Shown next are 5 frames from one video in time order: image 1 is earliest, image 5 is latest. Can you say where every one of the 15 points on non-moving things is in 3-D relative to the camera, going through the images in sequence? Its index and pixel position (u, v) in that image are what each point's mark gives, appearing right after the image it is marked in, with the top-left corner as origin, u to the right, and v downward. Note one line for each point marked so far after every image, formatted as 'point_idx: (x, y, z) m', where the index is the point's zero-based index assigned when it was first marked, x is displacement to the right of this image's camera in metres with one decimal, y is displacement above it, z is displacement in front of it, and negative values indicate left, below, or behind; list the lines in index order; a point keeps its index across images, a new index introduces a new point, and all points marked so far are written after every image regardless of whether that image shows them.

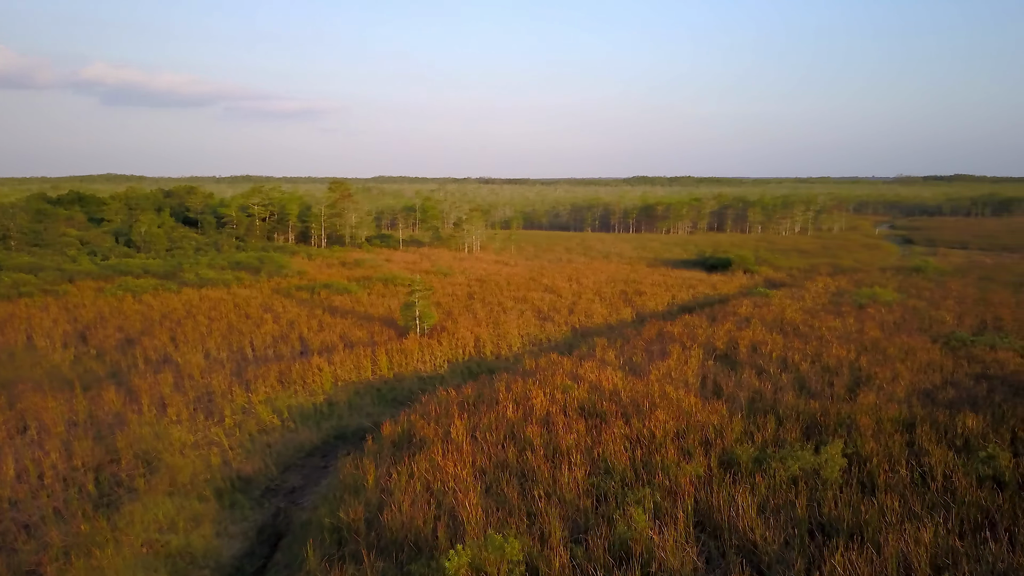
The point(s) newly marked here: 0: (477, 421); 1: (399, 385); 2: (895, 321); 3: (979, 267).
0: (-0.2, -1.0, +6.0) m
1: (-1.1, -1.0, +8.1) m
2: (+4.7, -0.4, +10.2) m
3: (+9.6, +0.4, +16.9) m
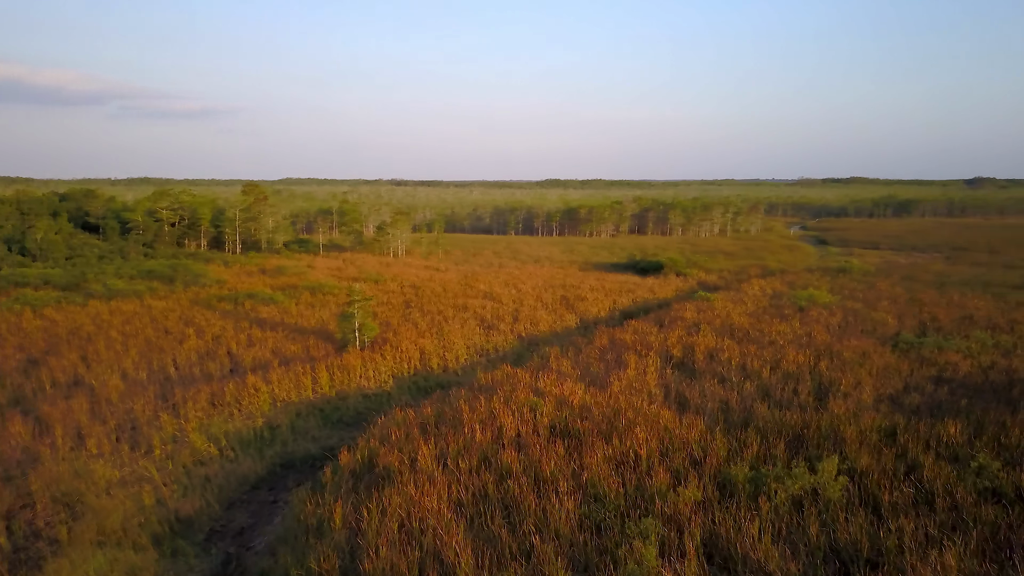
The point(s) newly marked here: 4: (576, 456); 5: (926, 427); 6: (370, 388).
0: (-0.4, -1.1, +5.5) m
1: (-1.5, -1.1, +7.5) m
2: (+4.0, -0.4, +10.2) m
3: (+8.1, +0.4, +17.4) m
4: (+0.4, -1.1, +5.2) m
5: (+2.9, -1.0, +5.8) m
6: (-1.4, -1.0, +8.0) m
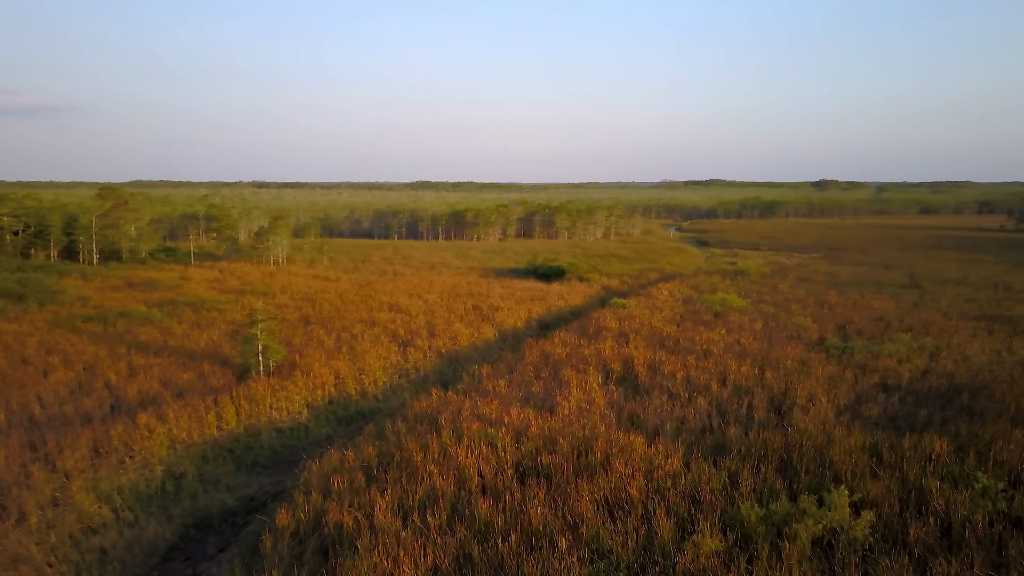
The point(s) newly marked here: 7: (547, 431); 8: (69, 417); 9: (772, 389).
0: (-0.6, -1.2, +4.7) m
1: (-2.0, -1.2, +6.5) m
2: (+3.0, -0.5, +10.0) m
3: (+5.9, +0.4, +17.8) m
4: (+0.3, -1.2, +4.5) m
5: (+2.7, -1.0, +5.5) m
6: (-1.9, -1.1, +7.0) m
7: (+0.3, -1.0, +6.0) m
8: (-3.6, -1.1, +6.8) m
9: (+2.3, -0.9, +7.3) m
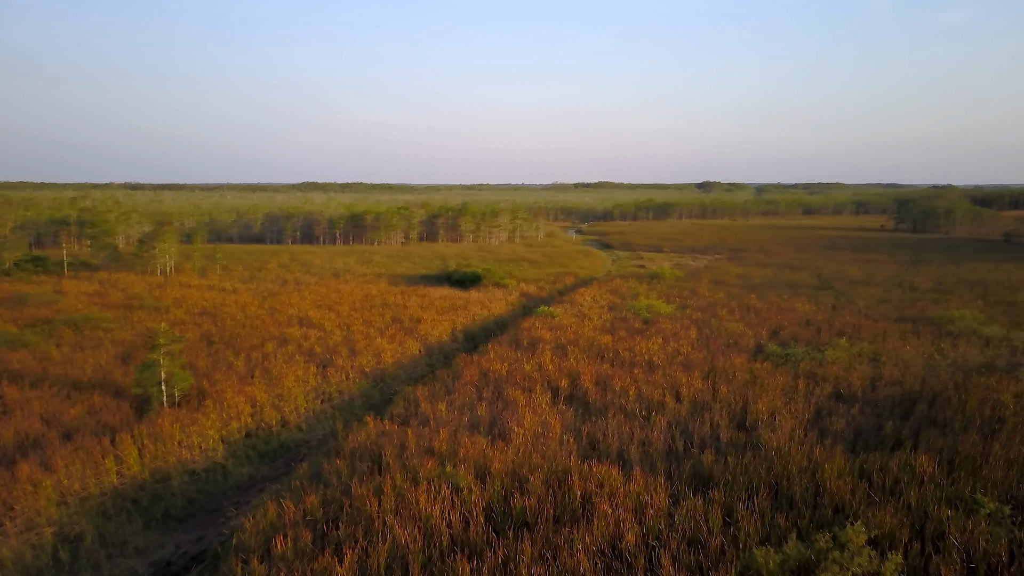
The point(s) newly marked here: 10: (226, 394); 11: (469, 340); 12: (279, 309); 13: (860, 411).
0: (-0.7, -1.3, +3.9) m
1: (-2.3, -1.4, +5.6) m
2: (+2.2, -0.6, +9.8) m
3: (+4.0, +0.3, +17.8) m
4: (+0.2, -1.3, +3.9) m
5: (+2.4, -1.1, +5.2) m
6: (-2.3, -1.3, +6.1) m
7: (0.0, -1.1, +5.4) m
8: (-4.0, -1.2, +5.6) m
9: (+1.8, -1.0, +6.9) m
10: (-2.5, -0.9, +7.3) m
11: (-0.5, -0.6, +10.3) m
12: (-3.3, -0.3, +11.6) m
13: (+2.9, -1.0, +6.8) m
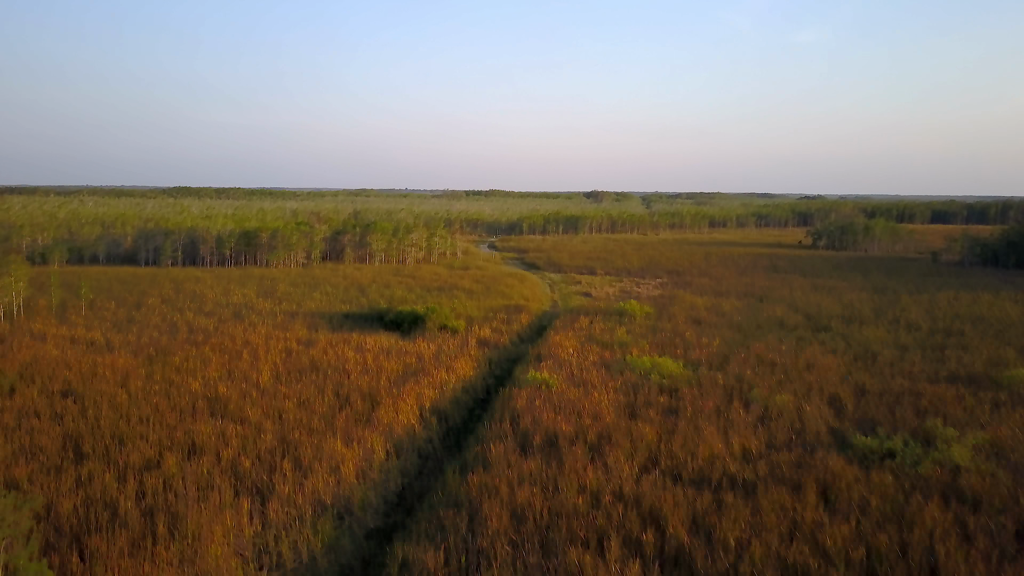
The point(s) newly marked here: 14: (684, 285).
0: (+0.2, -1.9, +1.3) m
1: (-1.7, -2.0, +2.7) m
2: (+2.2, -1.2, +7.5) m
3: (+2.8, -0.3, +15.8) m
4: (+1.1, -1.9, +1.4) m
5: (+3.1, -1.7, +3.1) m
6: (-1.7, -1.9, +3.2) m
7: (+0.6, -1.8, +2.8) m
8: (-3.3, -1.9, +2.5) m
9: (+2.3, -1.6, +4.7) m
10: (-2.1, -1.6, +4.4) m
11: (-0.6, -1.2, +7.7) m
12: (-3.5, -1.0, +8.5) m
13: (+3.3, -1.6, +4.6) m
14: (+4.0, +0.1, +19.2) m
